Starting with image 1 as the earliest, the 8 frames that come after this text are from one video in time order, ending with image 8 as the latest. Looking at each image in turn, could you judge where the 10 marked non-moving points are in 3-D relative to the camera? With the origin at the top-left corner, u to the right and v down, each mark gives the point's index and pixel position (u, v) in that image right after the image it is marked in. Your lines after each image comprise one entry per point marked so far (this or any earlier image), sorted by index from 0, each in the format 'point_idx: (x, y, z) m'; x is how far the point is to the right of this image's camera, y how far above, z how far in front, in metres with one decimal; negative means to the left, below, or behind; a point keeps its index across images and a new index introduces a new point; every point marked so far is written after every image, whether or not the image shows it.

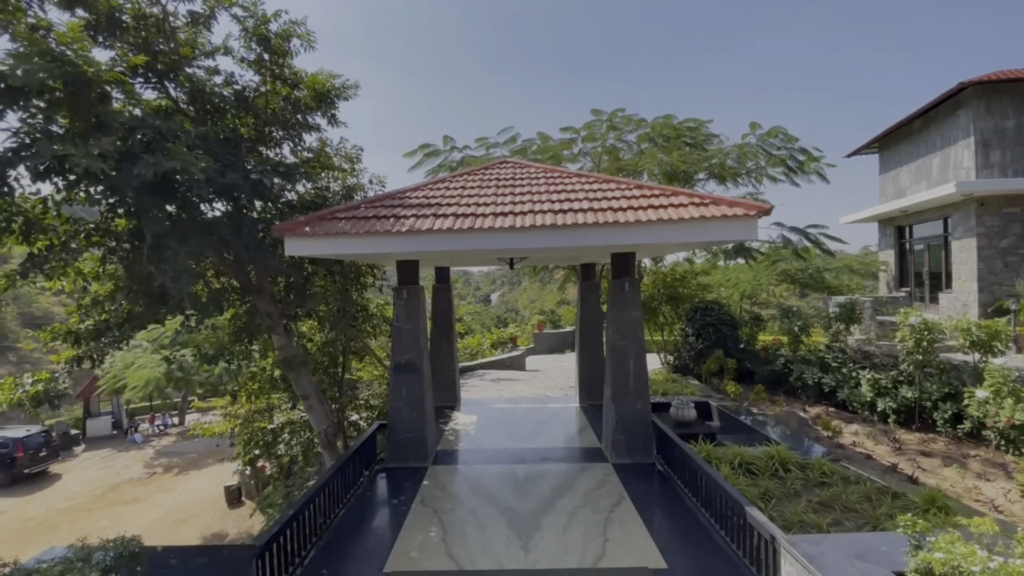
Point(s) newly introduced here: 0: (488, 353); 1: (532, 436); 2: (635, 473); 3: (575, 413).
0: (-0.9, -2.5, +18.0) m
1: (+0.3, -2.3, +7.5) m
2: (+1.5, -2.3, +6.1) m
3: (+1.1, -2.3, +8.8) m
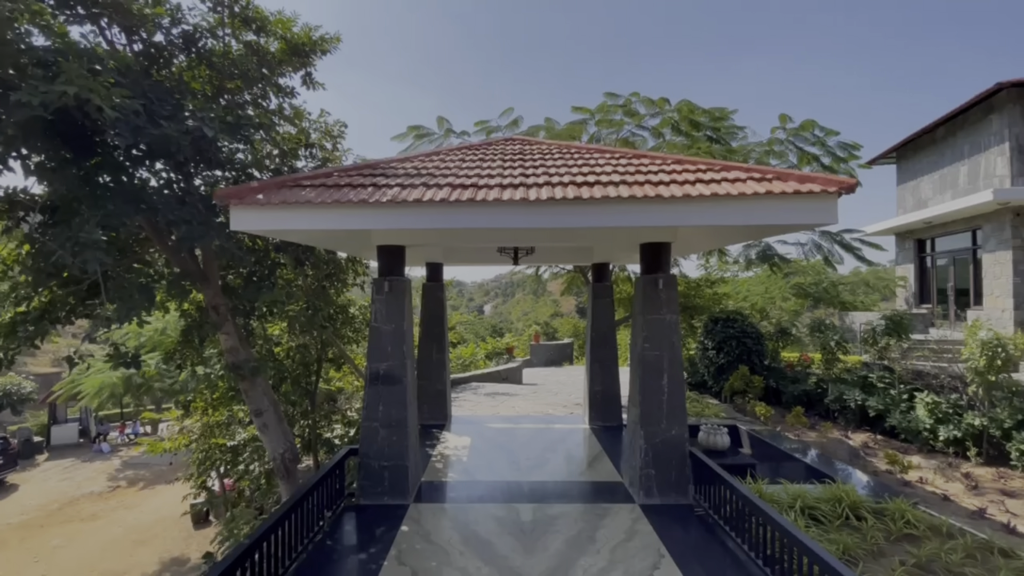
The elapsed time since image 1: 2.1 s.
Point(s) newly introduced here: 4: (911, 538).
0: (-1.0, -2.7, +16.7) m
1: (+0.3, -2.3, +6.2) m
2: (+1.6, -2.3, +4.9) m
3: (+1.1, -2.3, +7.5) m
4: (+3.8, -2.4, +4.6) m
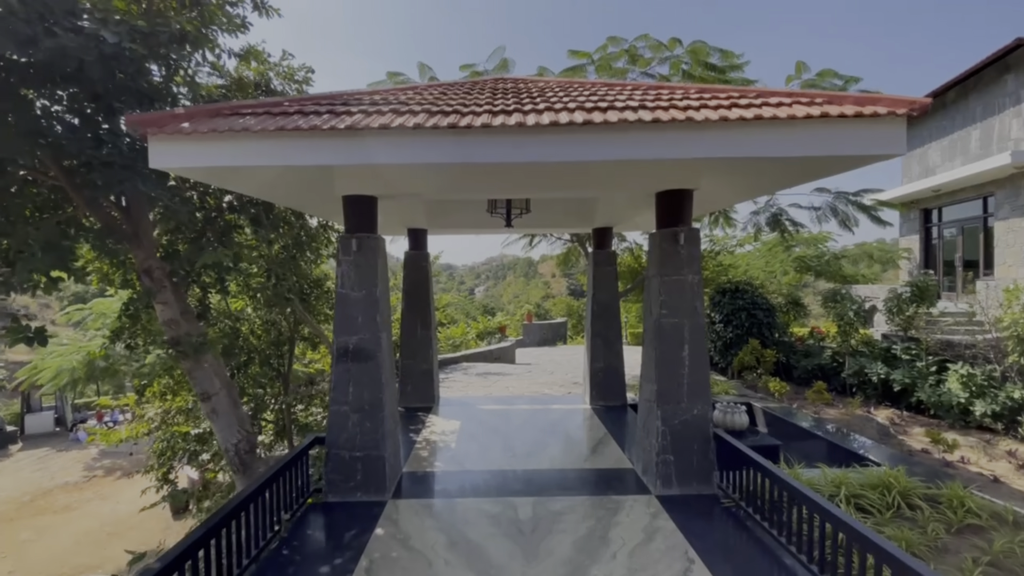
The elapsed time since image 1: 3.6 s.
0: (-1.3, -1.9, +16.0) m
1: (+0.2, -1.8, +5.5) m
2: (+1.5, -1.9, +4.2) m
3: (+1.0, -1.8, +6.8) m
4: (+3.8, -2.0, +4.0) m
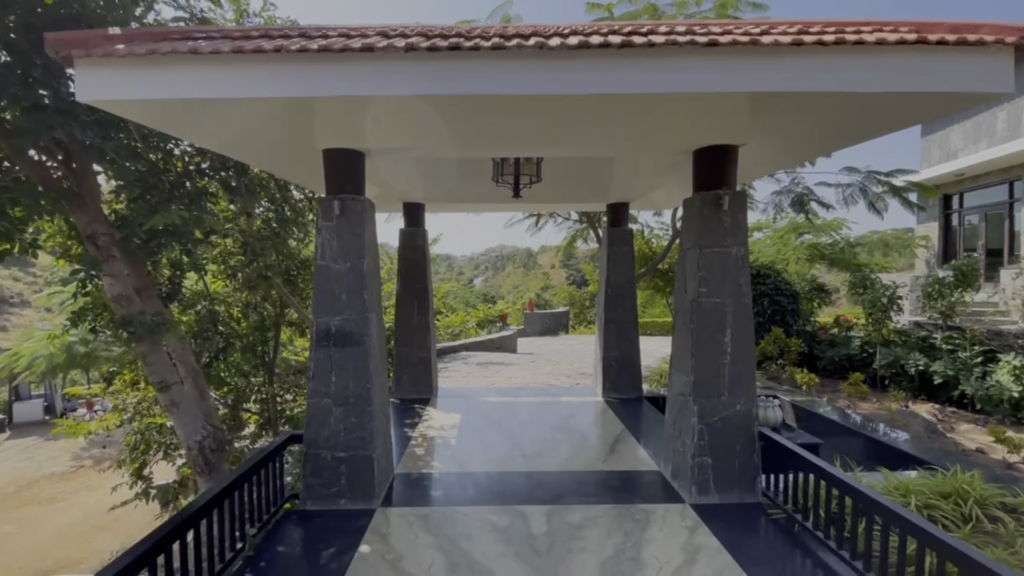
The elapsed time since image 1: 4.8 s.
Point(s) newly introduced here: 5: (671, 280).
0: (-1.2, -1.5, +15.3) m
1: (+0.3, -1.6, +4.8) m
2: (+1.6, -1.7, +3.5) m
3: (+1.1, -1.6, +6.2) m
4: (+3.9, -1.8, +3.3) m
5: (+3.3, +0.2, +10.3) m
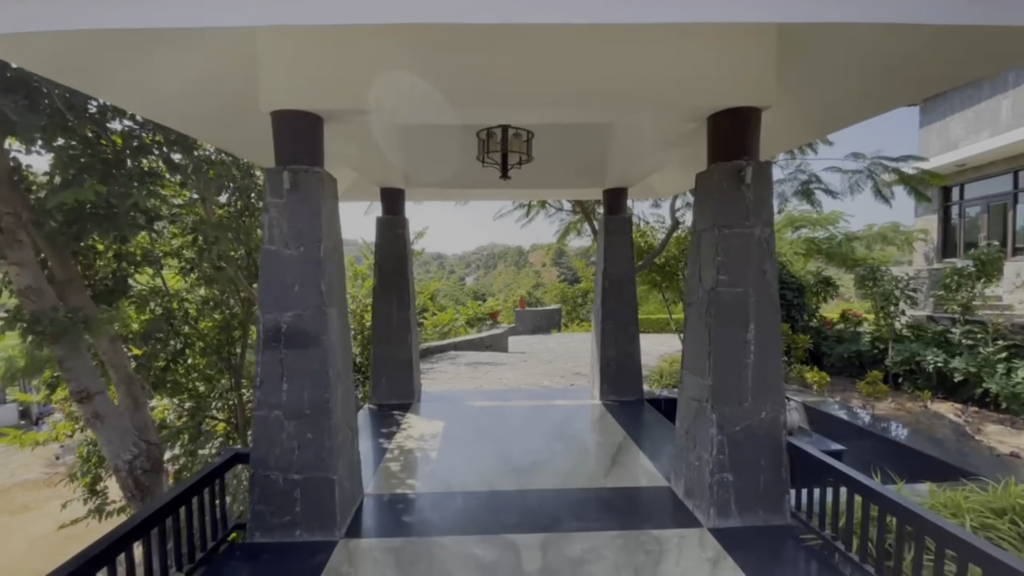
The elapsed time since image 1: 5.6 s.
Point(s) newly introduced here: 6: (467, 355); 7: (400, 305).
0: (-1.5, -1.4, +14.7) m
1: (+0.2, -1.5, +4.3) m
2: (+1.5, -1.6, +3.0) m
3: (+1.0, -1.5, +5.6) m
4: (+3.8, -1.7, +2.8) m
5: (+3.1, +0.3, +9.8) m
6: (-1.0, -1.5, +11.1) m
7: (-1.4, -0.2, +6.0) m
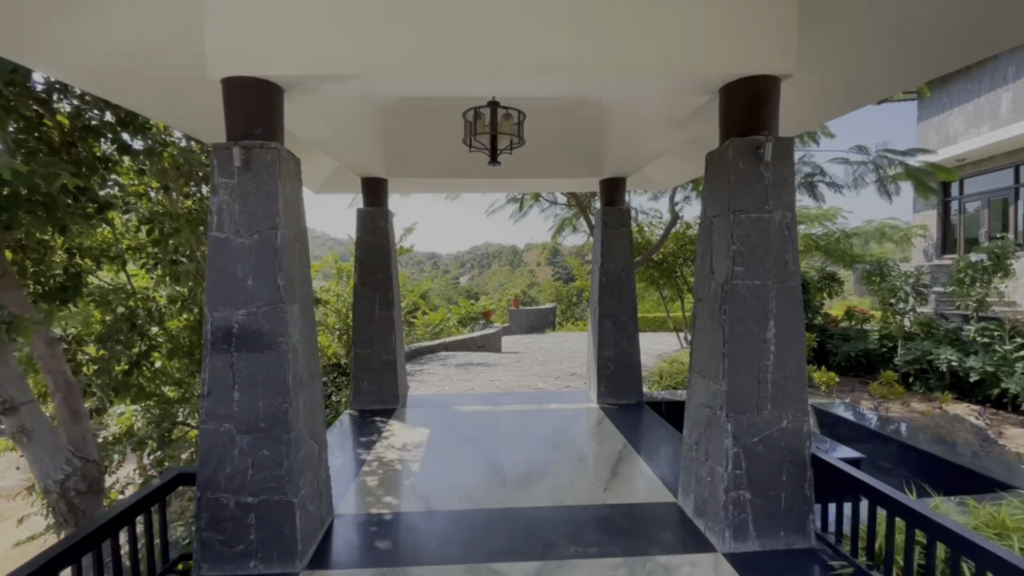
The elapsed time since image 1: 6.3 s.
0: (-1.7, -1.3, +14.3) m
1: (+0.1, -1.5, +3.9) m
2: (+1.5, -1.6, +2.6) m
3: (+0.9, -1.4, +5.3) m
4: (+3.7, -1.6, +2.5) m
5: (+3.0, +0.3, +9.4) m
6: (-1.2, -1.5, +10.7) m
7: (-1.5, -0.2, +5.6) m
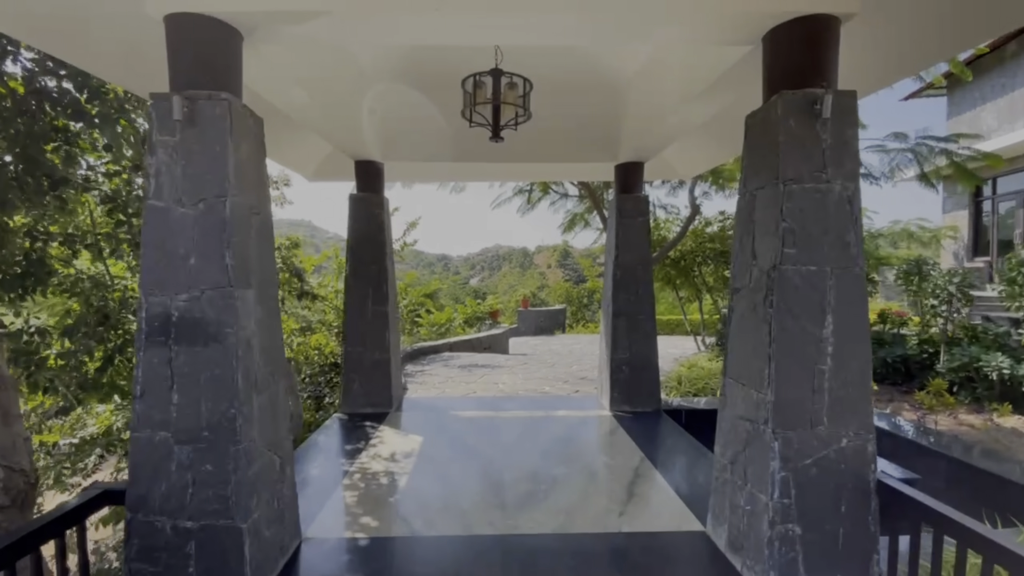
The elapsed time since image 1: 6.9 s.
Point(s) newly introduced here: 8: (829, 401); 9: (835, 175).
0: (-1.5, -1.3, +13.9) m
1: (+0.1, -1.4, +3.4) m
2: (+1.4, -1.5, +2.1) m
3: (+0.9, -1.4, +4.8) m
4: (+3.7, -1.6, +1.9) m
5: (+3.1, +0.4, +8.9) m
6: (-1.0, -1.4, +10.2) m
7: (-1.4, -0.1, +5.2) m
8: (+1.5, -0.5, +2.3) m
9: (+1.5, +0.5, +2.3) m
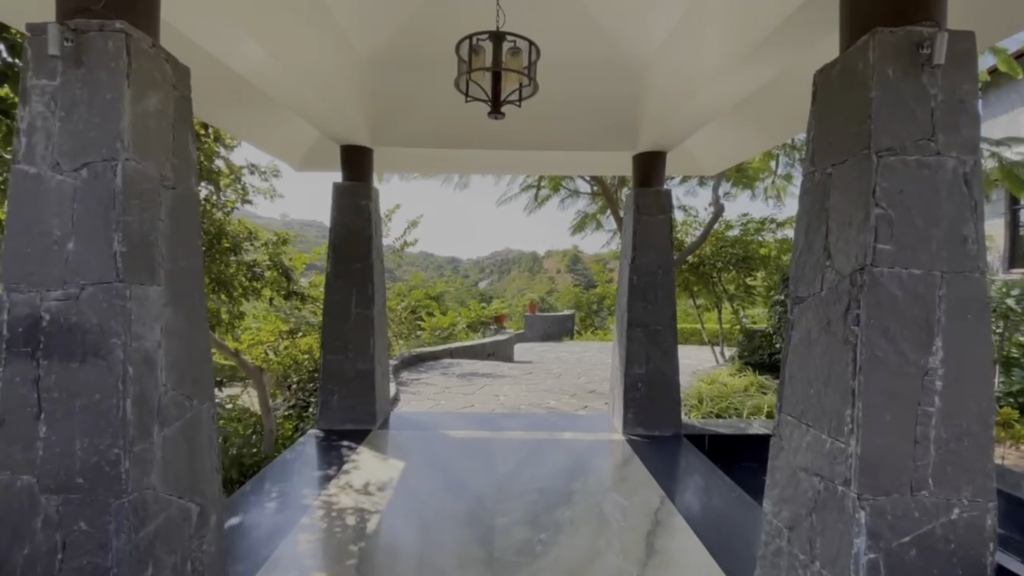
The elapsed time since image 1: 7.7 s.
0: (-1.3, -1.4, +13.3) m
1: (+0.1, -1.5, +2.8) m
2: (+1.4, -1.6, +1.4) m
3: (+0.9, -1.4, +4.1) m
4: (+3.6, -1.7, +1.2) m
5: (+3.2, +0.2, +8.2) m
6: (-0.9, -1.5, +9.6) m
7: (-1.4, -0.1, +4.6) m
8: (+1.4, -0.6, +1.6) m
9: (+1.5, +0.5, +1.6) m
